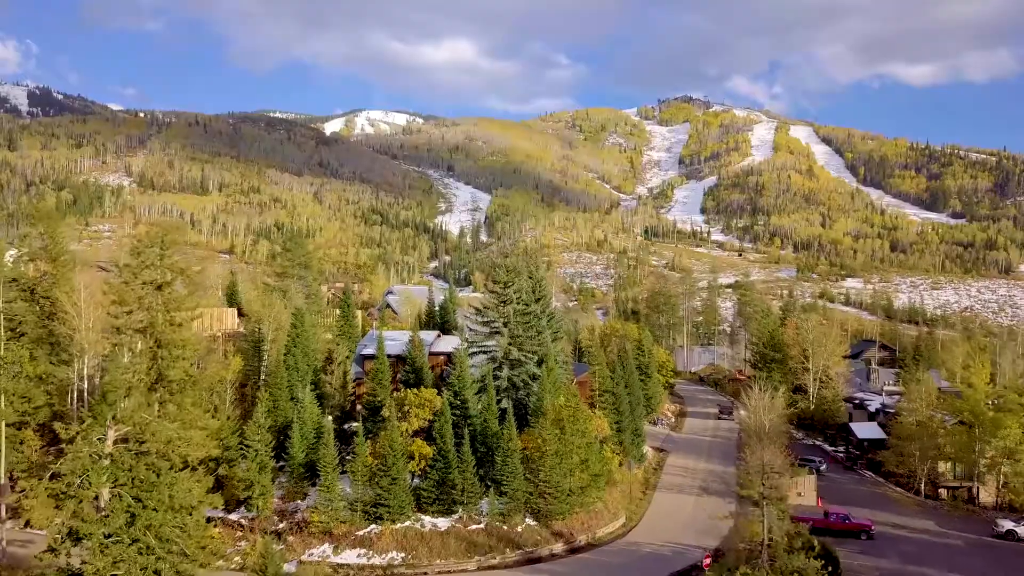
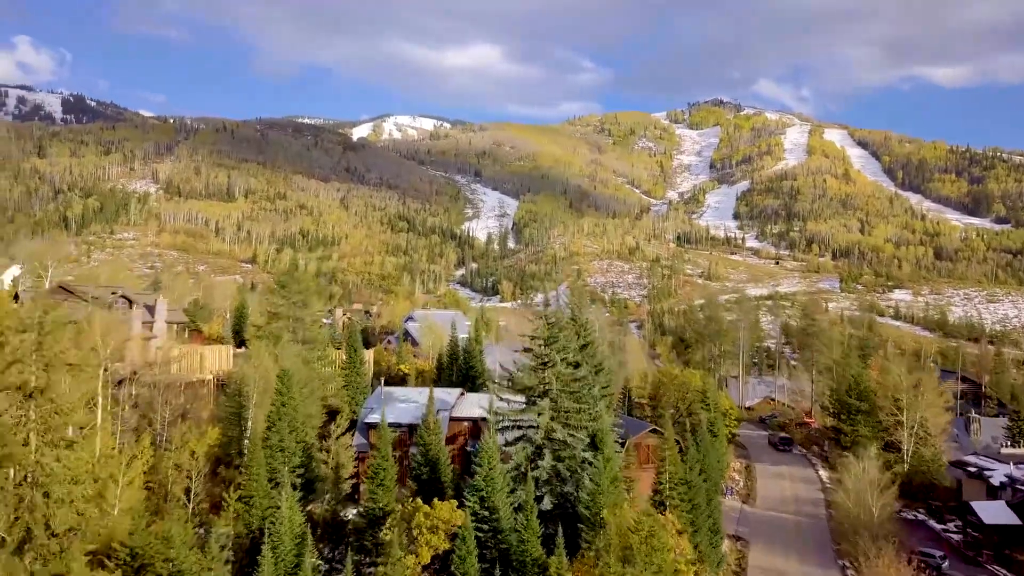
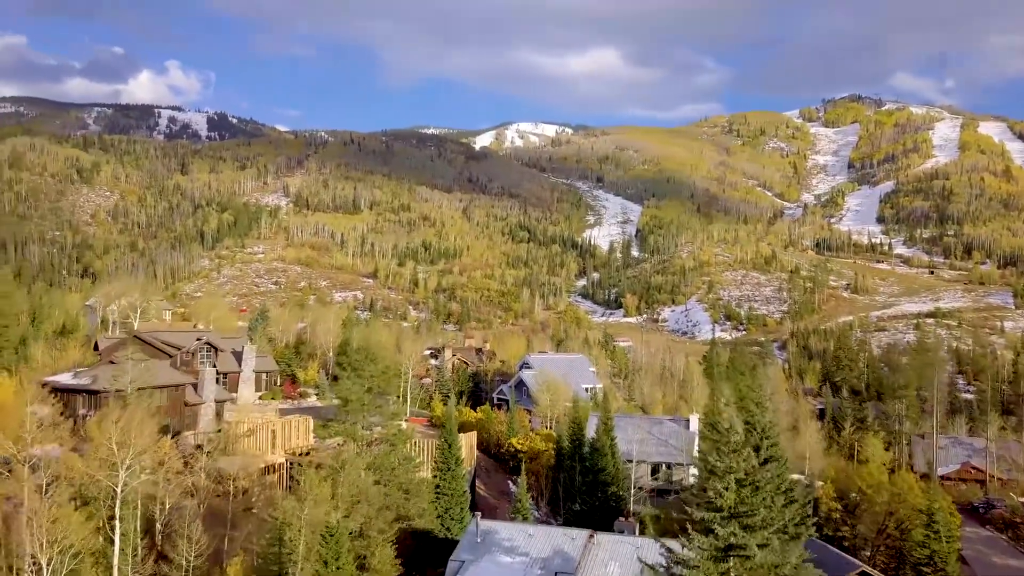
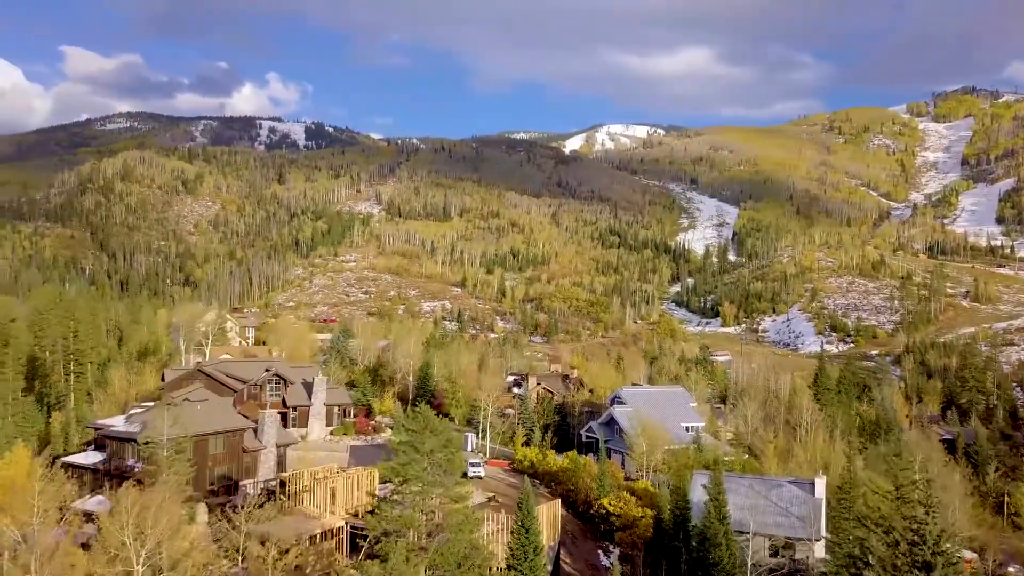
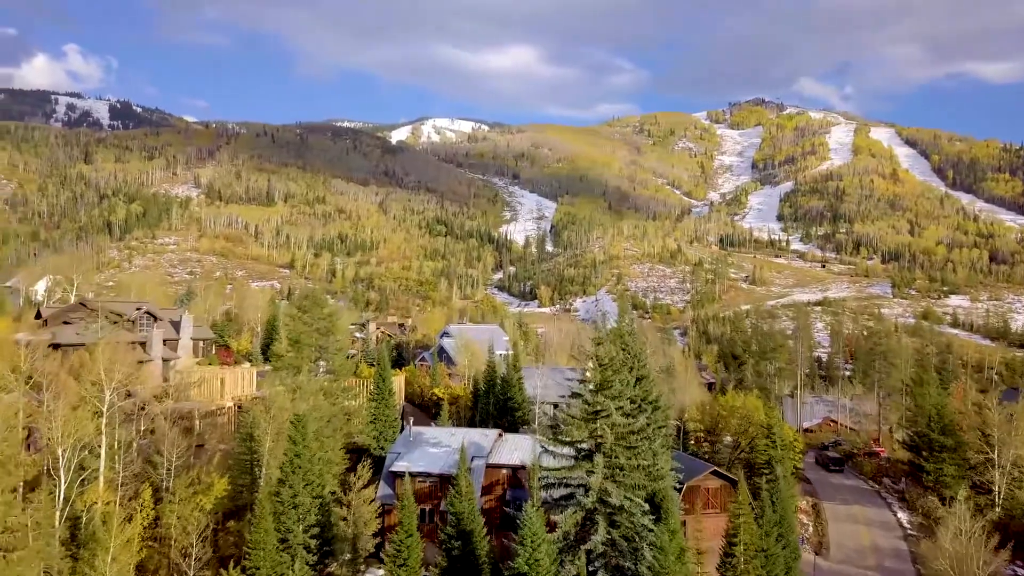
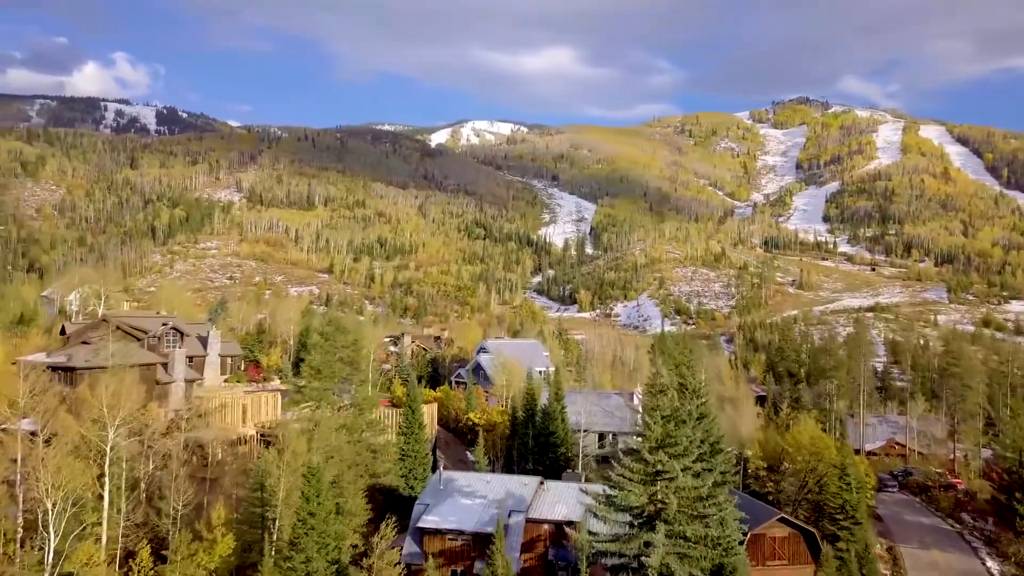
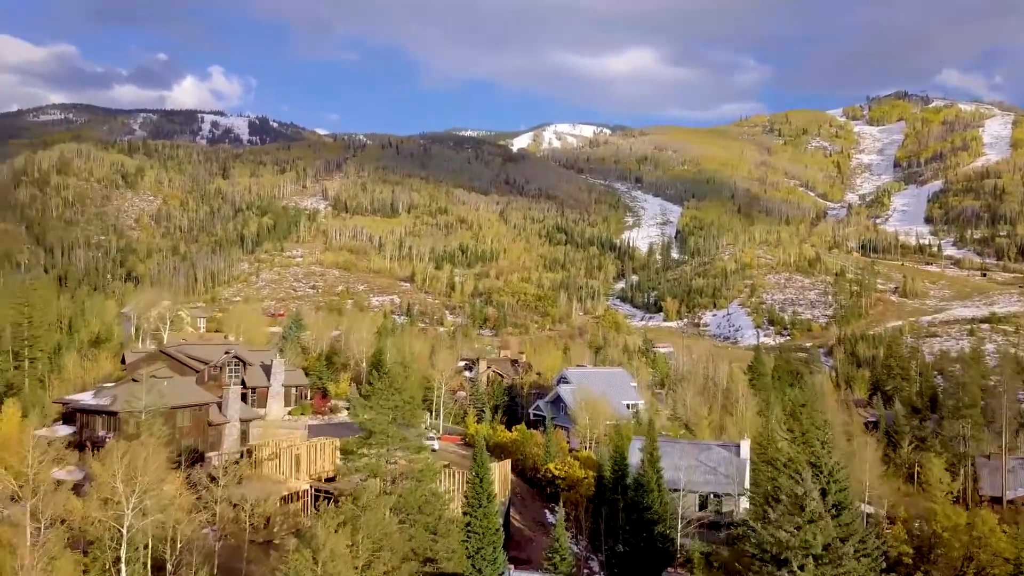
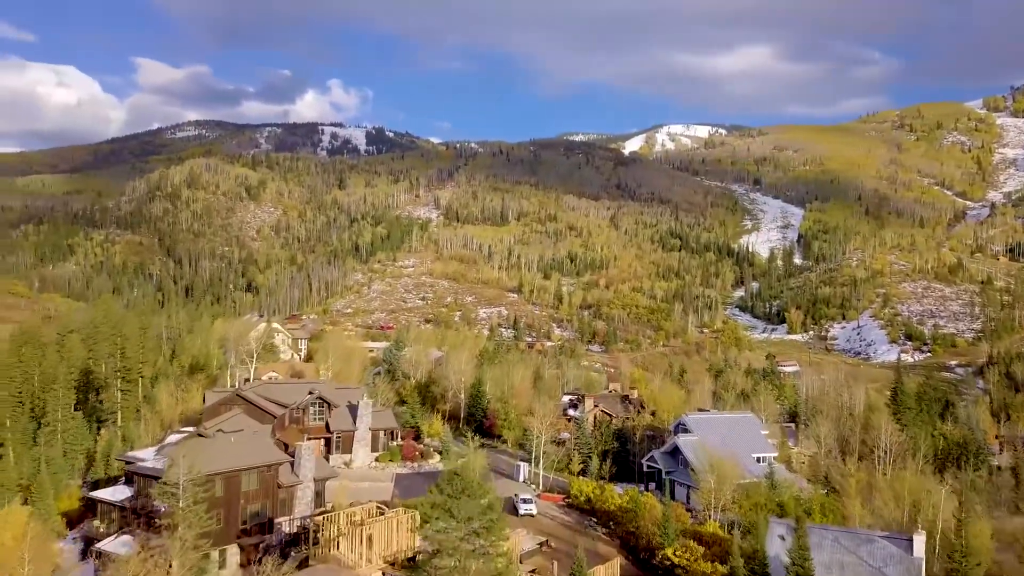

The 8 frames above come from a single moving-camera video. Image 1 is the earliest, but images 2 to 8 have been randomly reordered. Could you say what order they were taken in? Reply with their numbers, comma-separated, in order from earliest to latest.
2, 5, 6, 3, 7, 4, 8
